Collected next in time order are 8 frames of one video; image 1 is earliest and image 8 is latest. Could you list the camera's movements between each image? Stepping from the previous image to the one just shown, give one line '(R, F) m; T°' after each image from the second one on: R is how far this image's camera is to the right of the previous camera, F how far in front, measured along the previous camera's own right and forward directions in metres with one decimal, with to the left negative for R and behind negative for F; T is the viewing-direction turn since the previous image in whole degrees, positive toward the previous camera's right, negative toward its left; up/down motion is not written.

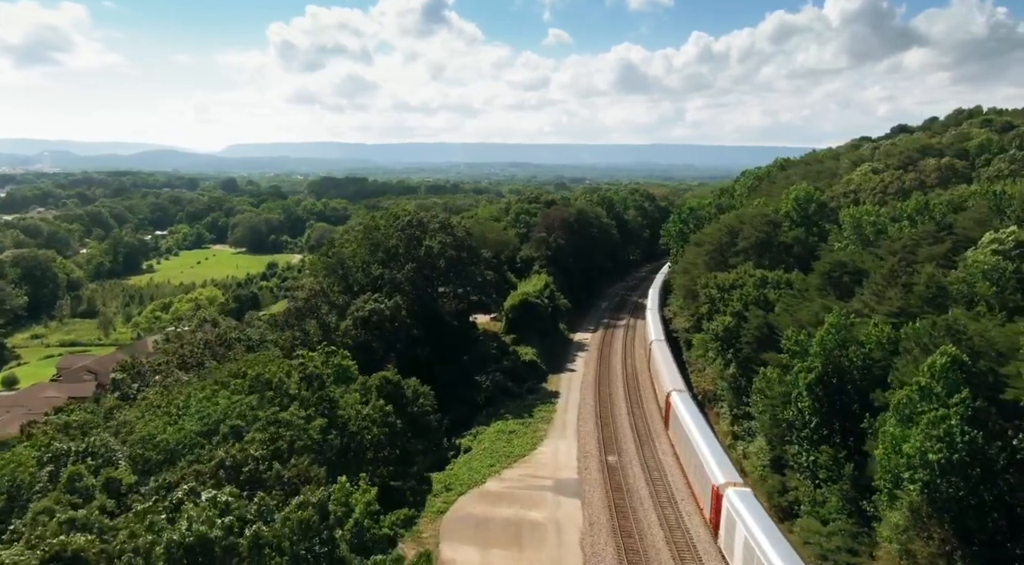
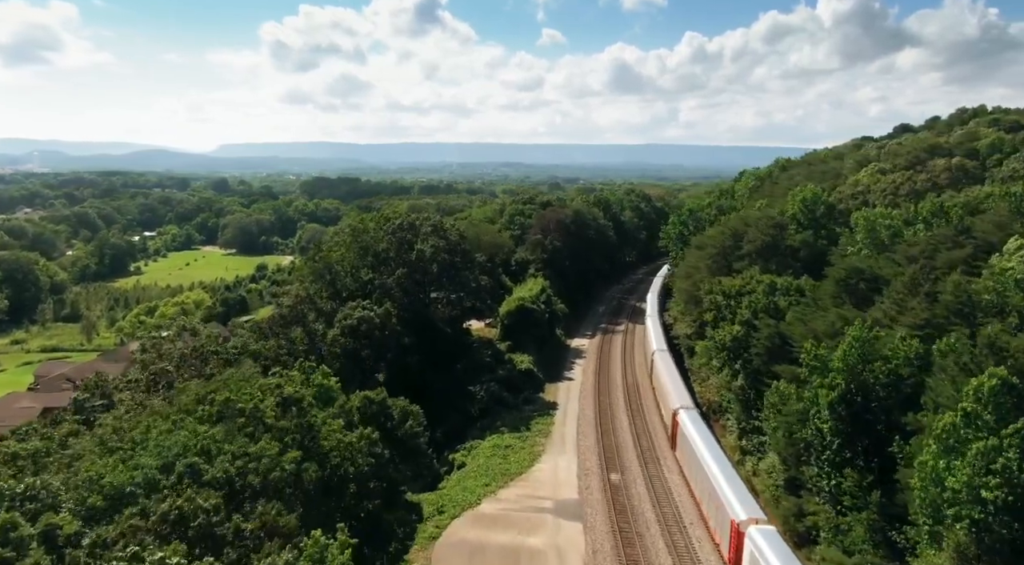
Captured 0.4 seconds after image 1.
(-0.1, +2.0) m; 0°
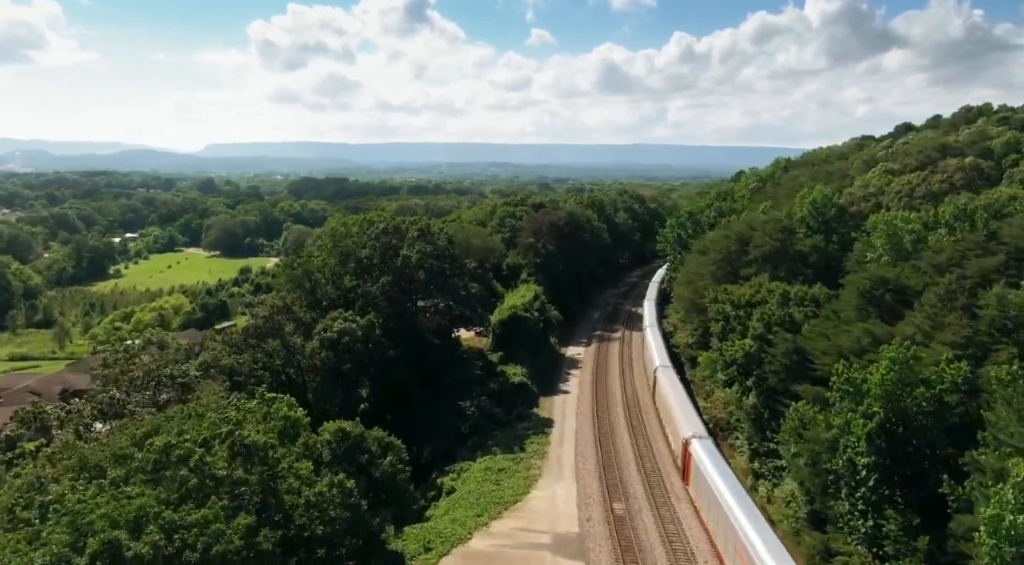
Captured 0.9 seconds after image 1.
(-0.2, +2.8) m; +1°
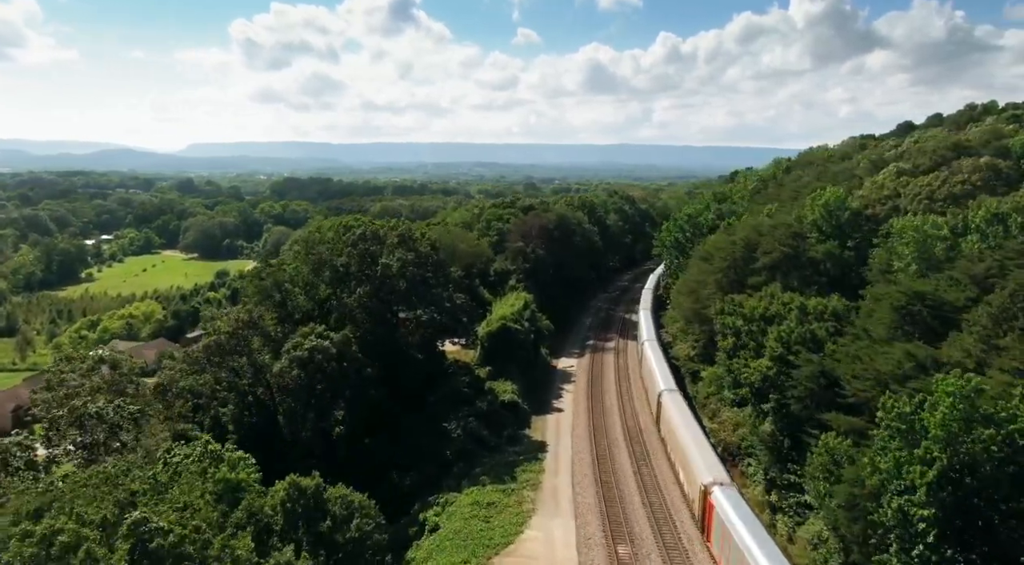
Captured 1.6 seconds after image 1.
(-0.2, +3.4) m; +1°
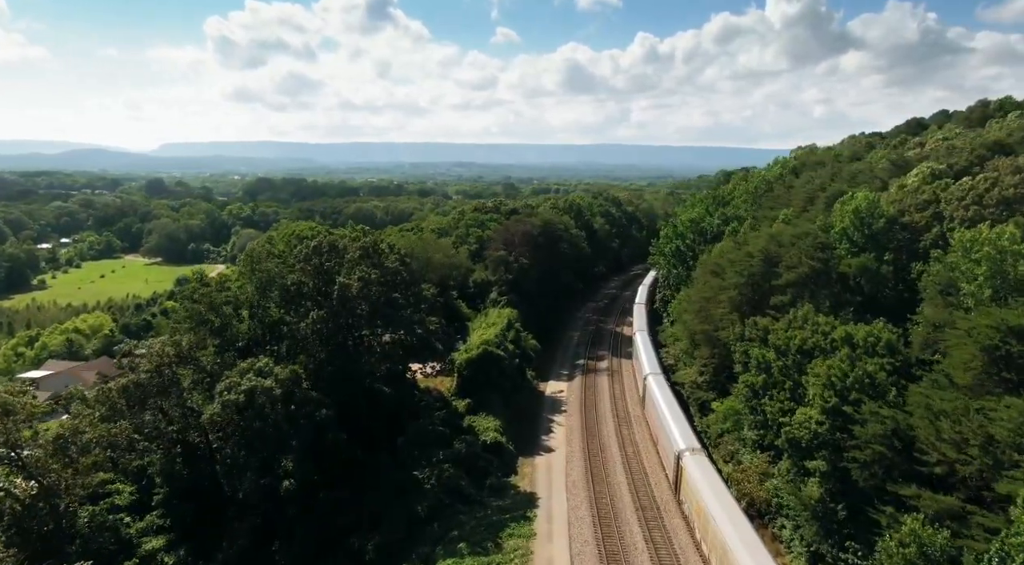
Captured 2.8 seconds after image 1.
(-0.2, +5.9) m; +2°
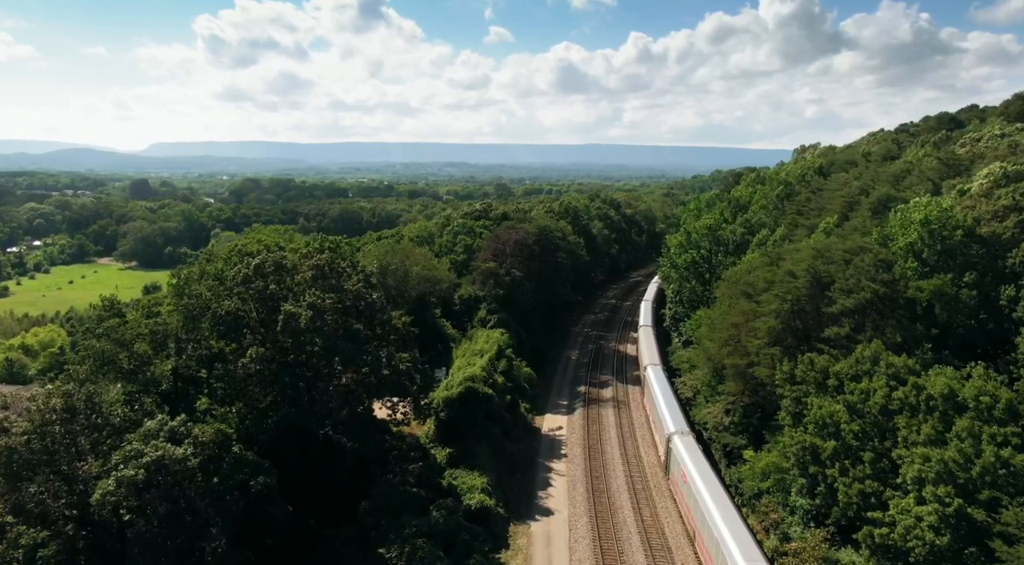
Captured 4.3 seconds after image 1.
(+0.1, +6.6) m; +1°
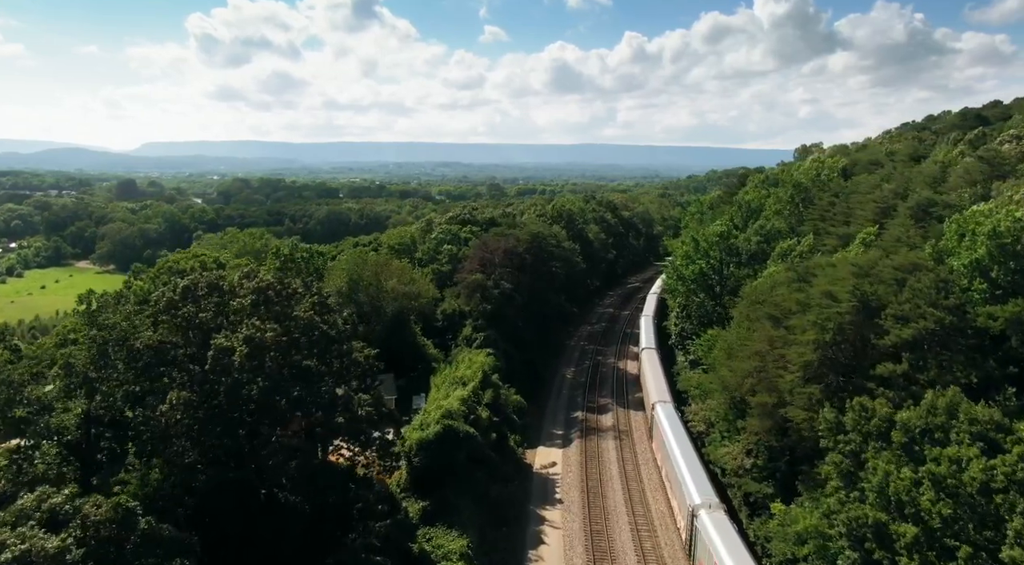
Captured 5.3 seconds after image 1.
(+0.3, +4.9) m; 0°
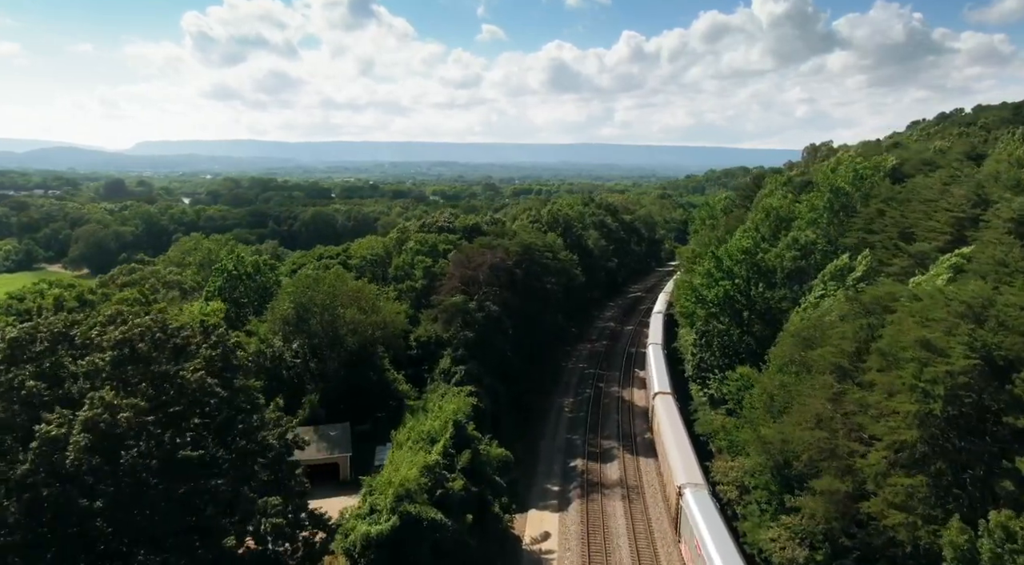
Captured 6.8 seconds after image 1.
(+0.5, +6.9) m; 0°
